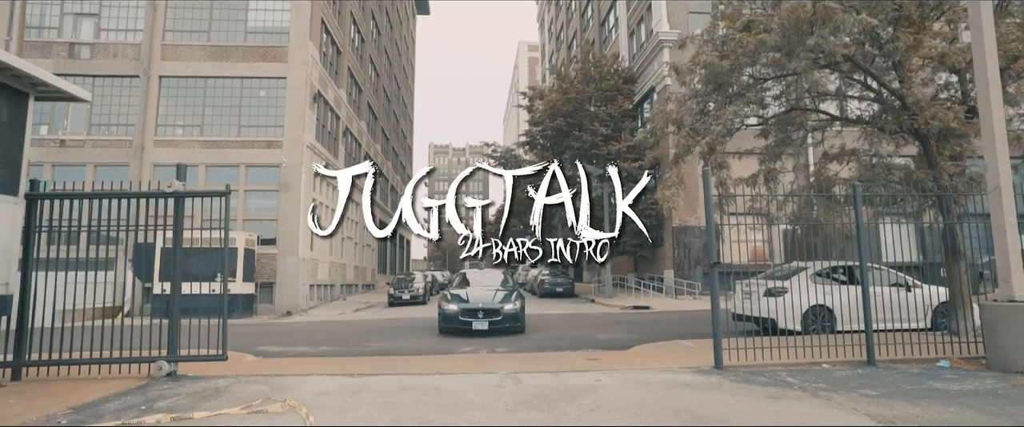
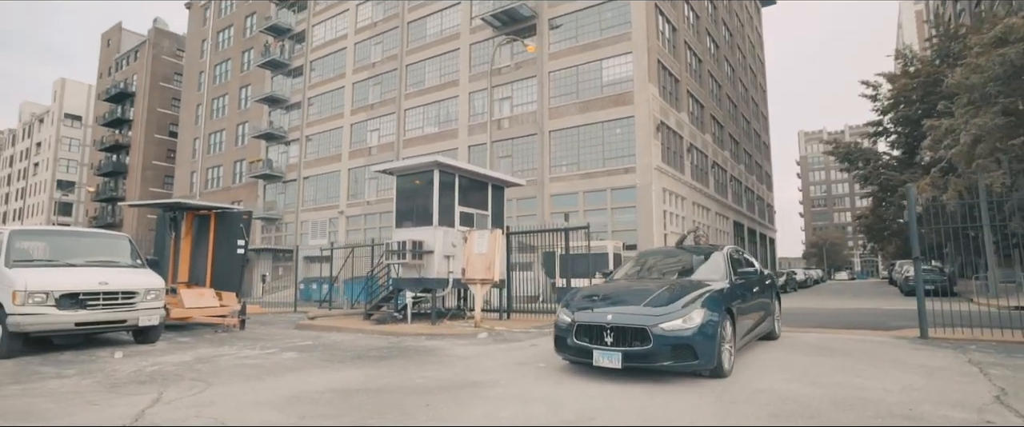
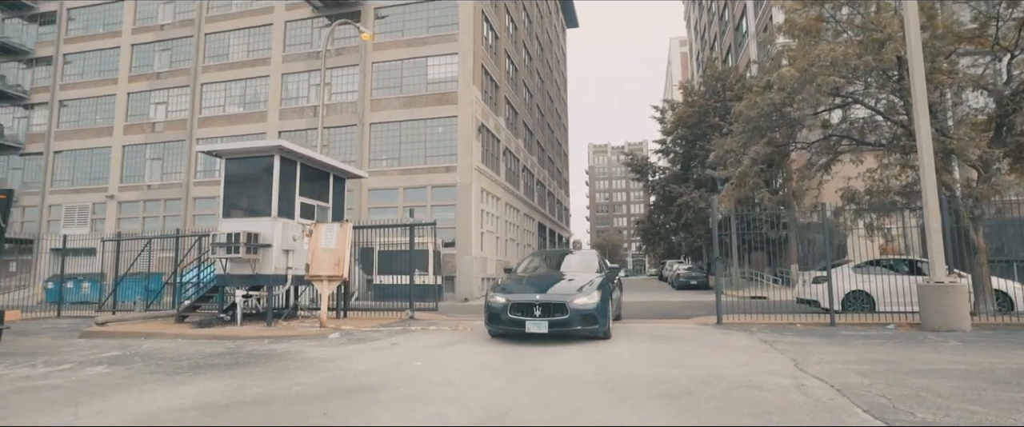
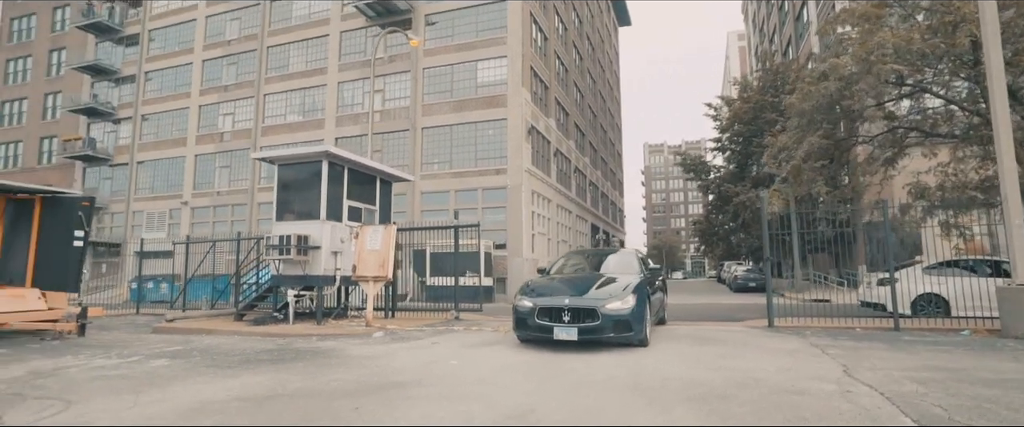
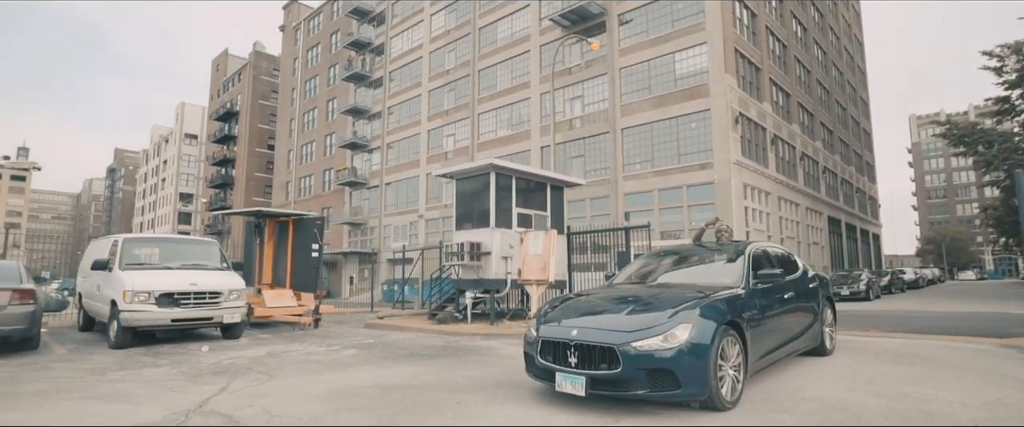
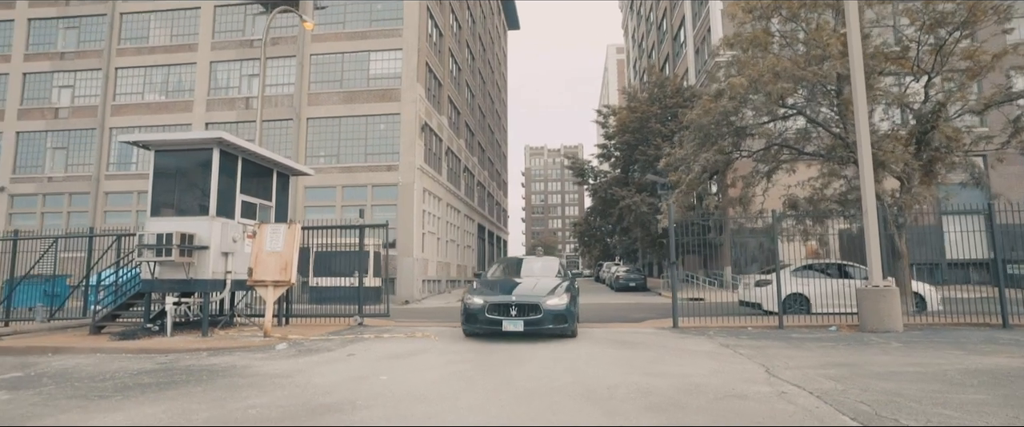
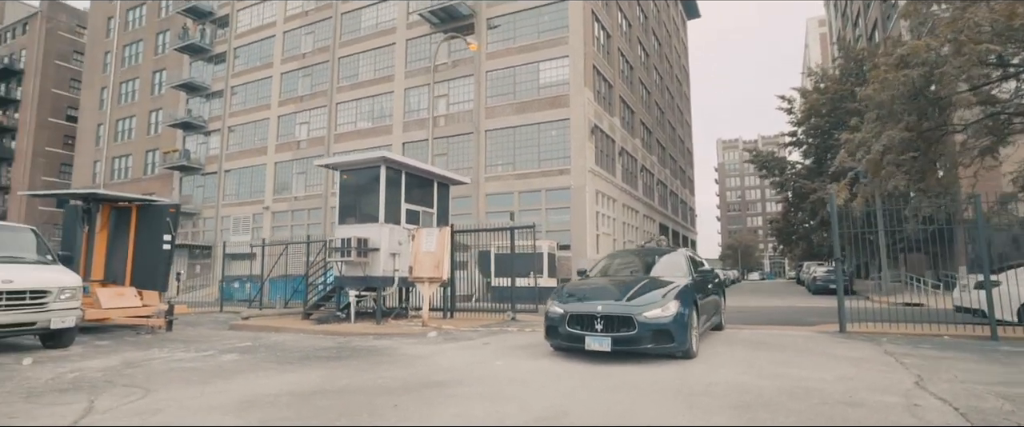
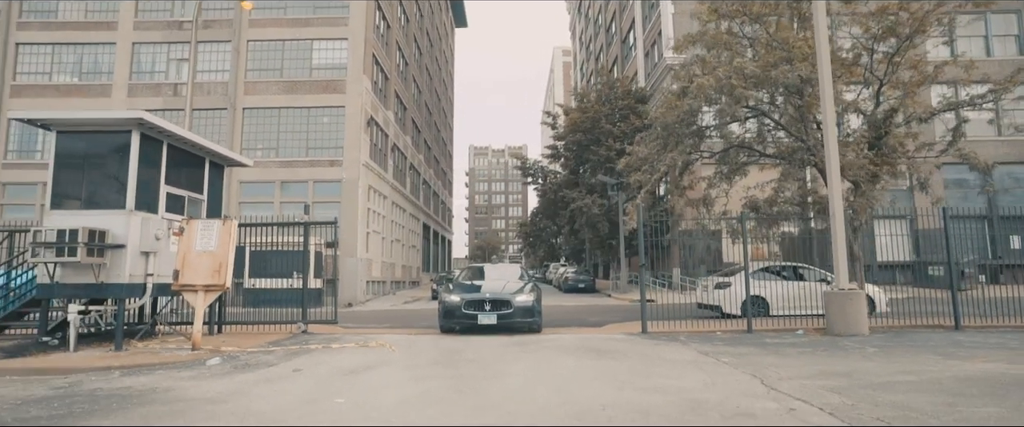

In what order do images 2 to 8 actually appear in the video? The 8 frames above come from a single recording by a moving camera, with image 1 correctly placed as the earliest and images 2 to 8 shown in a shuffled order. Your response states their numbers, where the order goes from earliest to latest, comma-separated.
8, 6, 3, 4, 7, 2, 5
